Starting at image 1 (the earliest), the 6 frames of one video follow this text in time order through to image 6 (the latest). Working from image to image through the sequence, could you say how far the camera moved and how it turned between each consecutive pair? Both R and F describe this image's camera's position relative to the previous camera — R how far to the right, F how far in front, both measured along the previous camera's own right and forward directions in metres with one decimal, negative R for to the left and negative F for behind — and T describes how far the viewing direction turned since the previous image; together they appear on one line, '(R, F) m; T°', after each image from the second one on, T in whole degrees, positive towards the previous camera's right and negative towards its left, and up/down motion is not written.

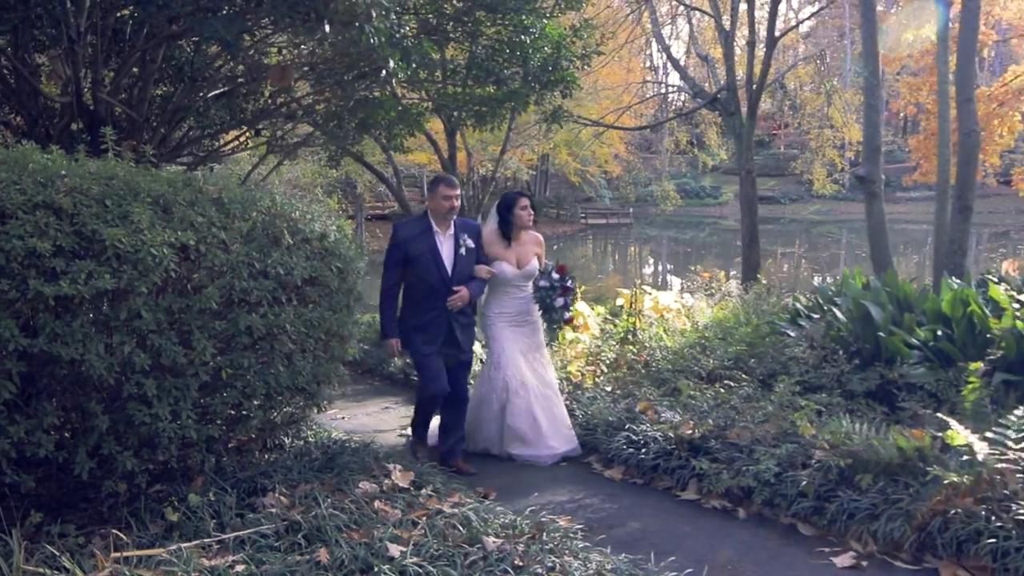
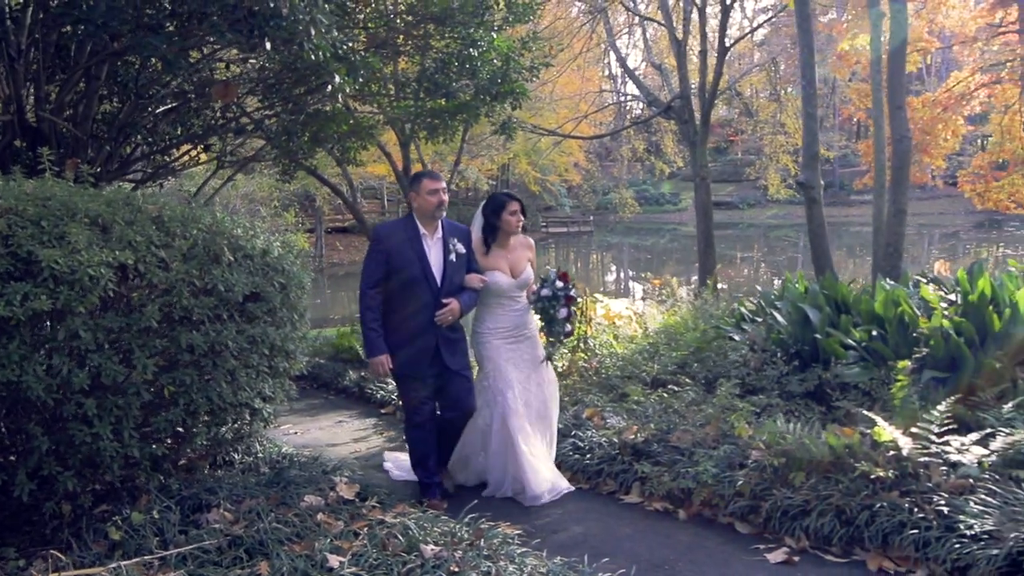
(+0.2, -0.1) m; +2°
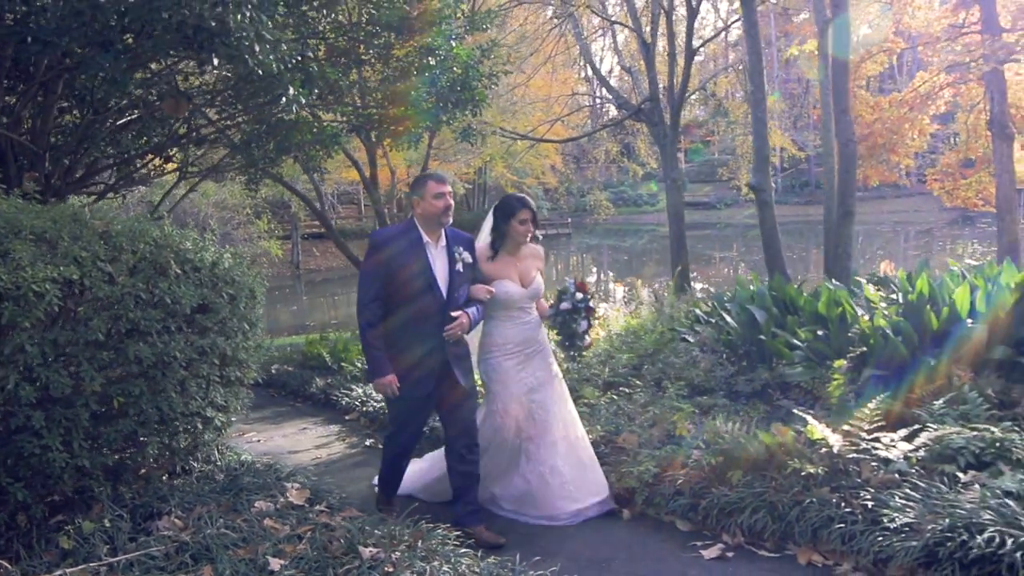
(+0.3, -0.1) m; +1°
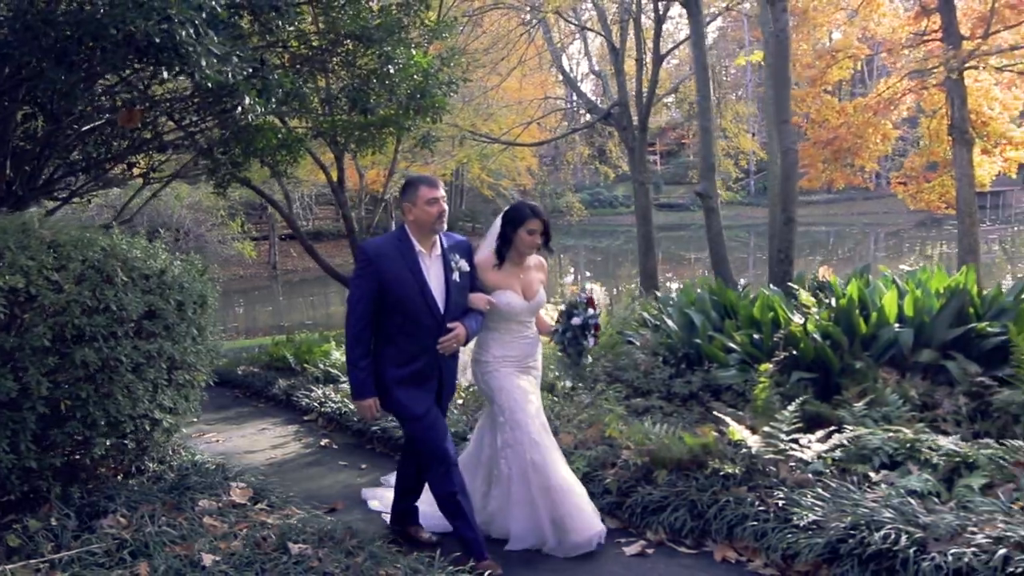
(+0.3, -0.2) m; +1°
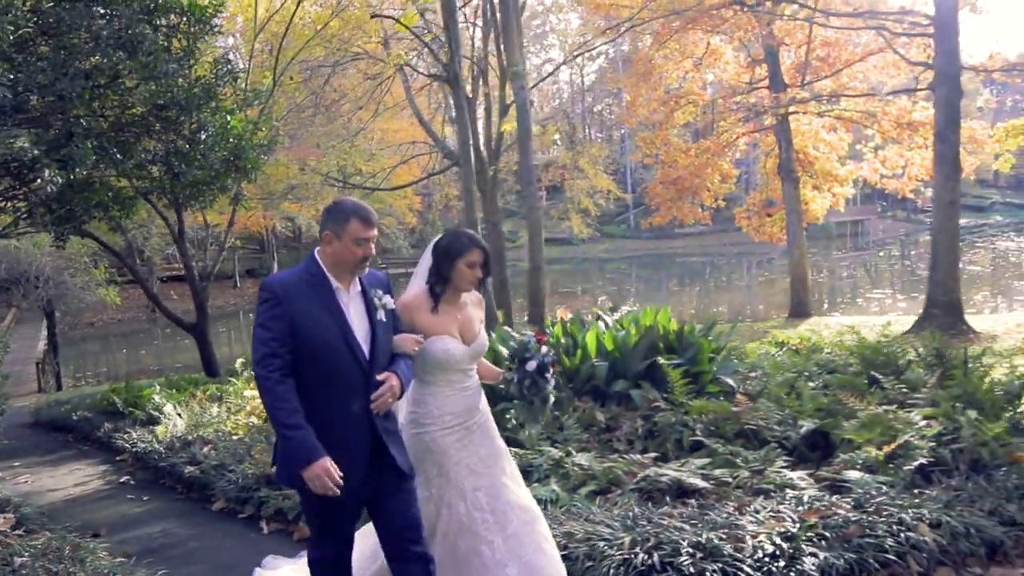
(+1.8, -1.3) m; +4°
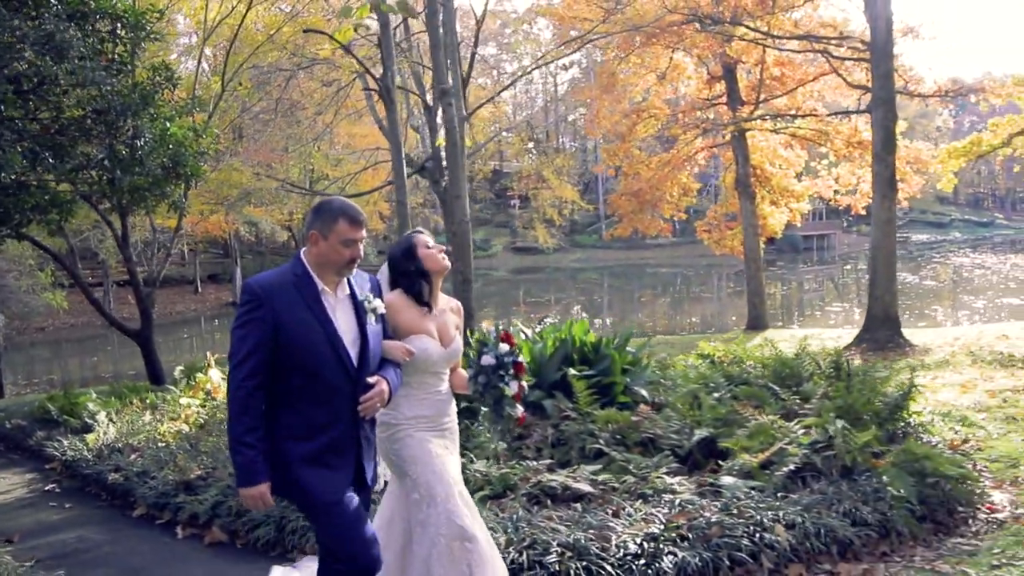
(+0.7, -0.3) m; +1°
